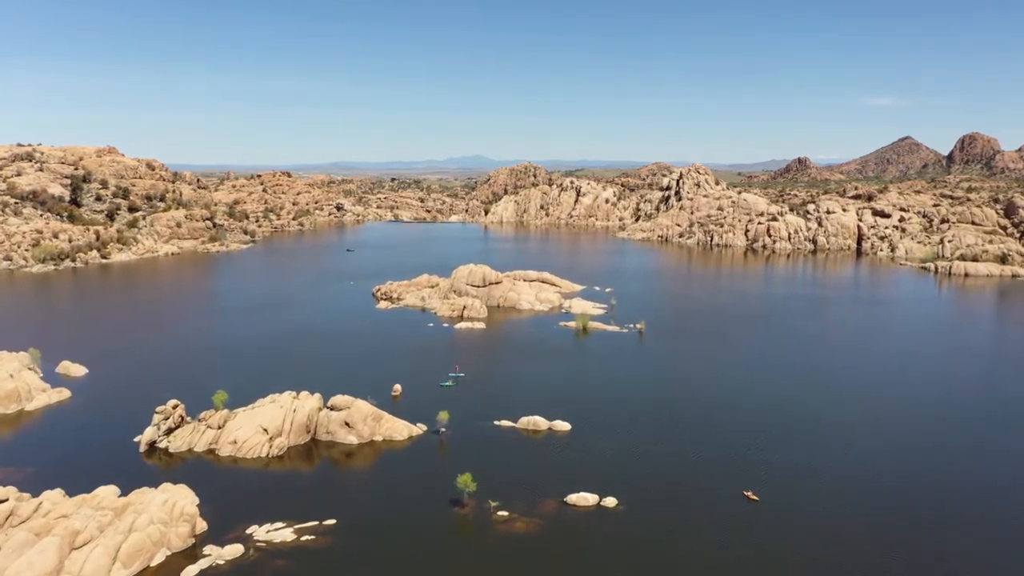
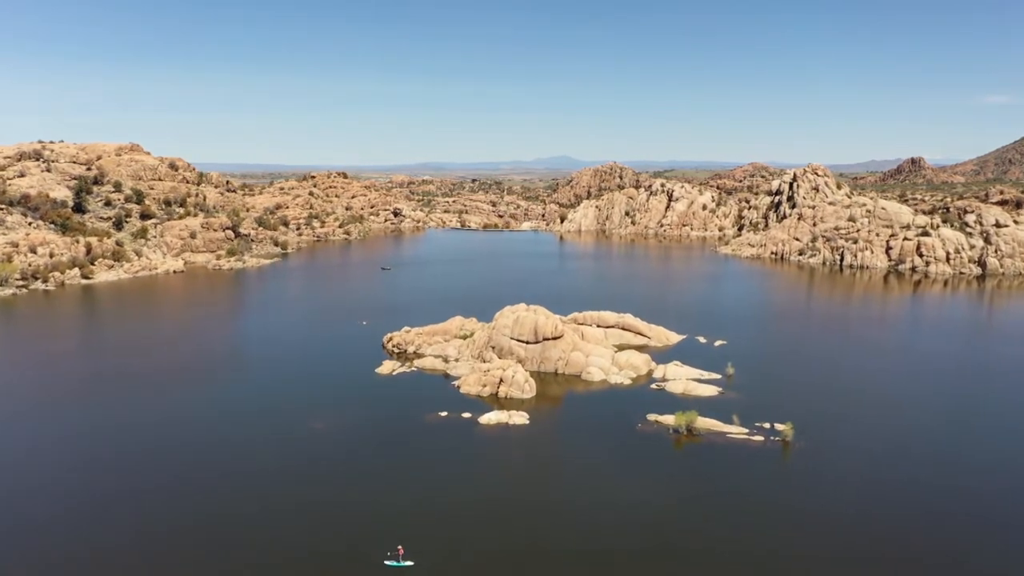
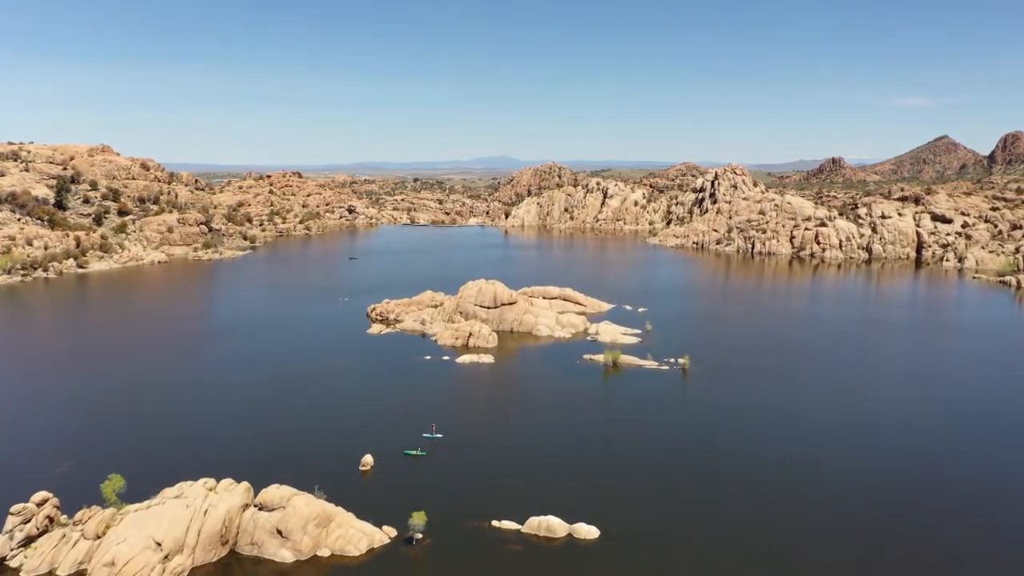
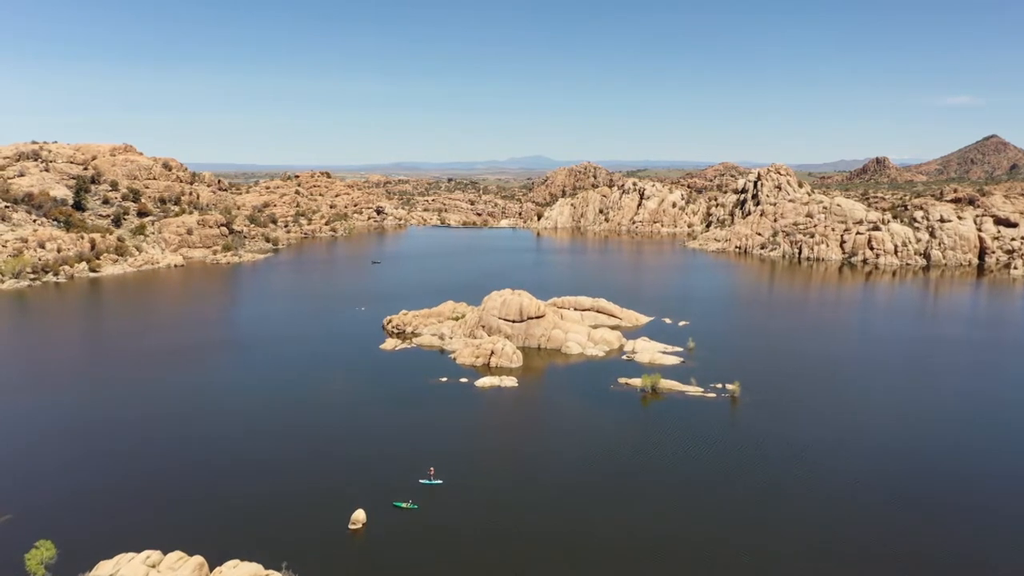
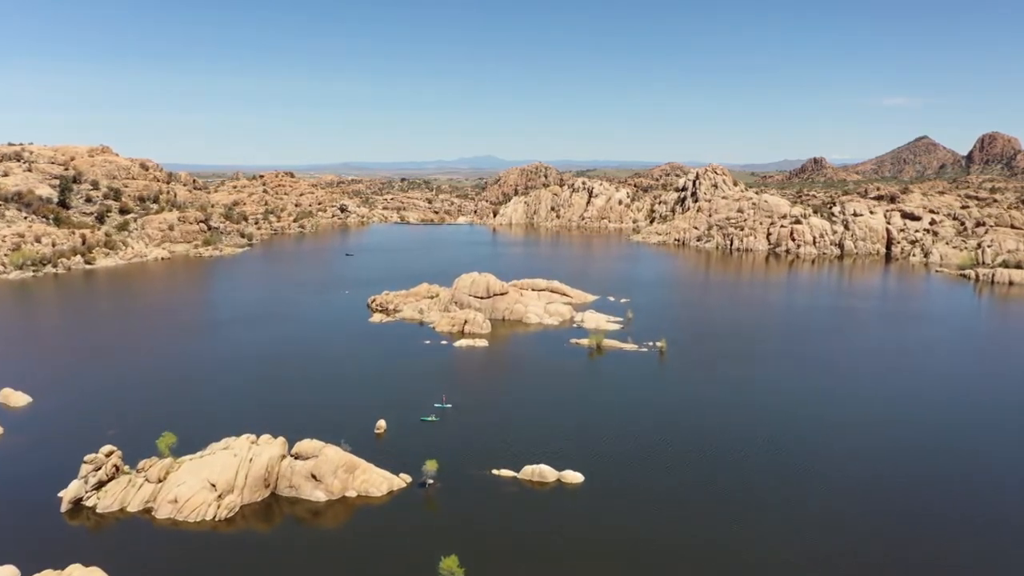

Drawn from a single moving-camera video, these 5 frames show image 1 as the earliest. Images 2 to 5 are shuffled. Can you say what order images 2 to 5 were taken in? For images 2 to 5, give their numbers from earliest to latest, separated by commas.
5, 3, 4, 2
